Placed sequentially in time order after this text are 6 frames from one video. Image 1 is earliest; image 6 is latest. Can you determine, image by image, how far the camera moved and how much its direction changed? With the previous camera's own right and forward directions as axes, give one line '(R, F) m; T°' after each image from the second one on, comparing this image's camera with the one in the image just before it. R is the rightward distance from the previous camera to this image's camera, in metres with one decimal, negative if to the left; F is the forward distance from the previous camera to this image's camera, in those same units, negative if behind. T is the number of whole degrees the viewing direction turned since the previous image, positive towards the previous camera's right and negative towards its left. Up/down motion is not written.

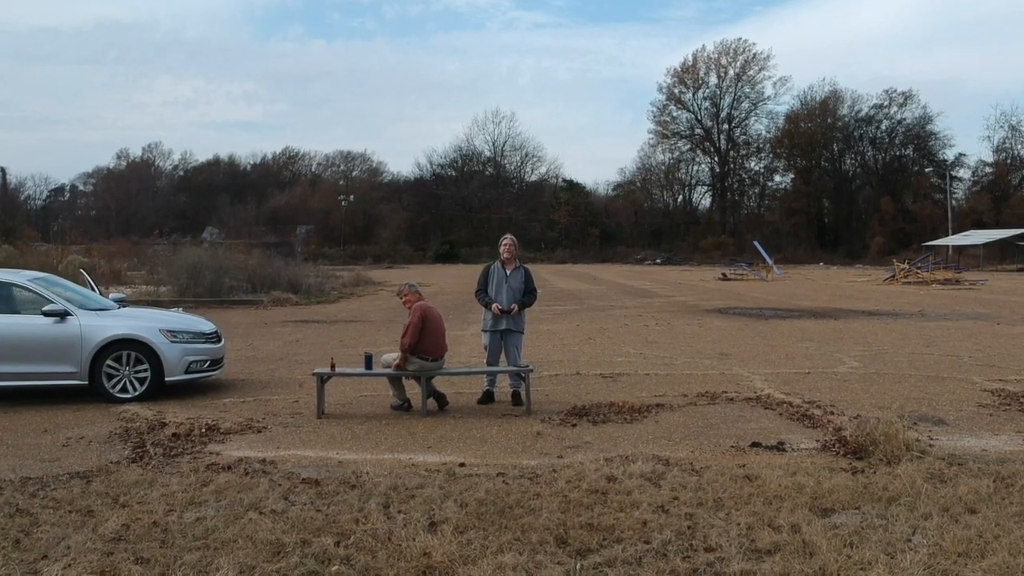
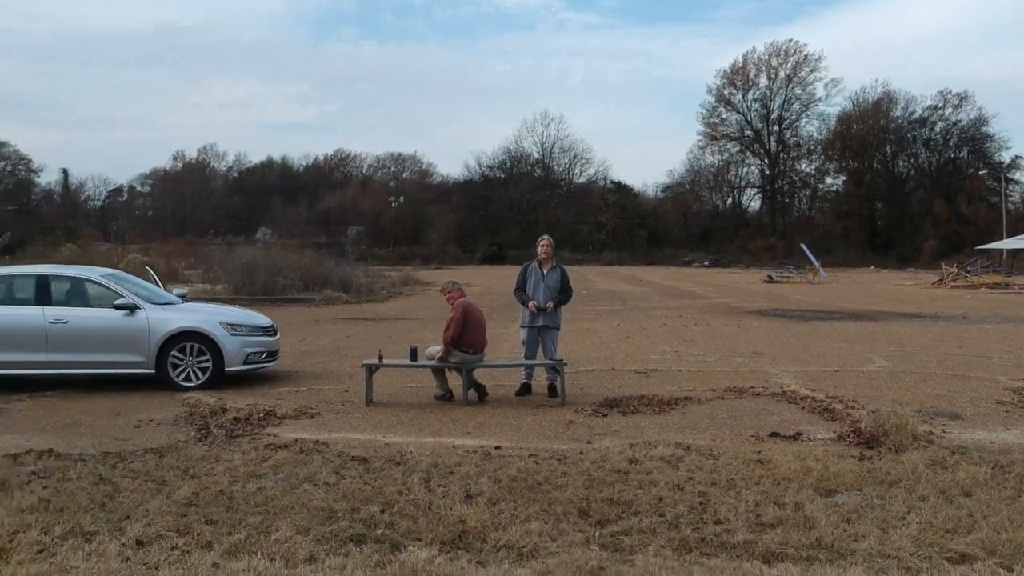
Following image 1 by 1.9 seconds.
(+0.1, -0.6) m; -3°
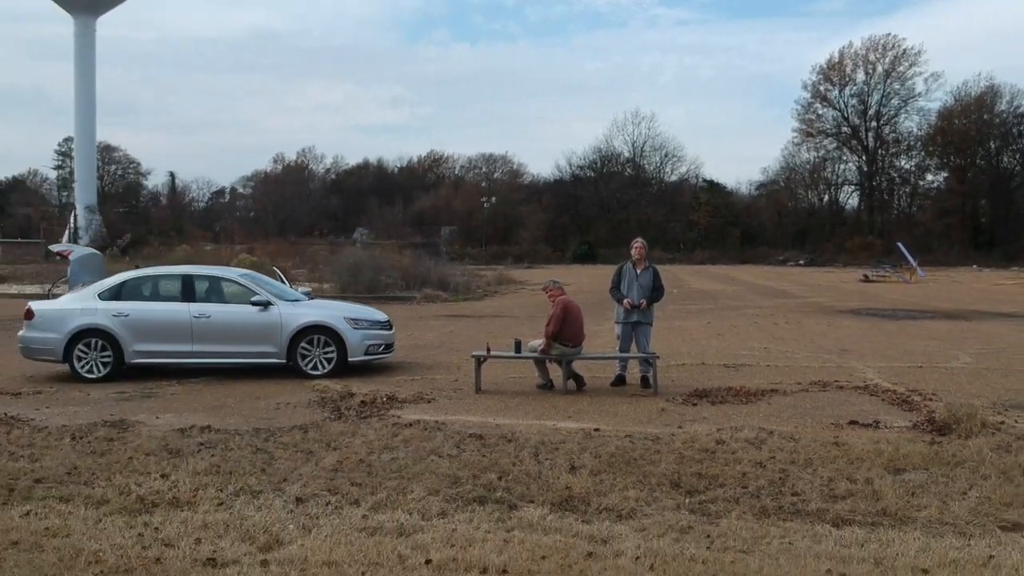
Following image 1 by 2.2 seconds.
(-0.1, -0.9) m; -5°
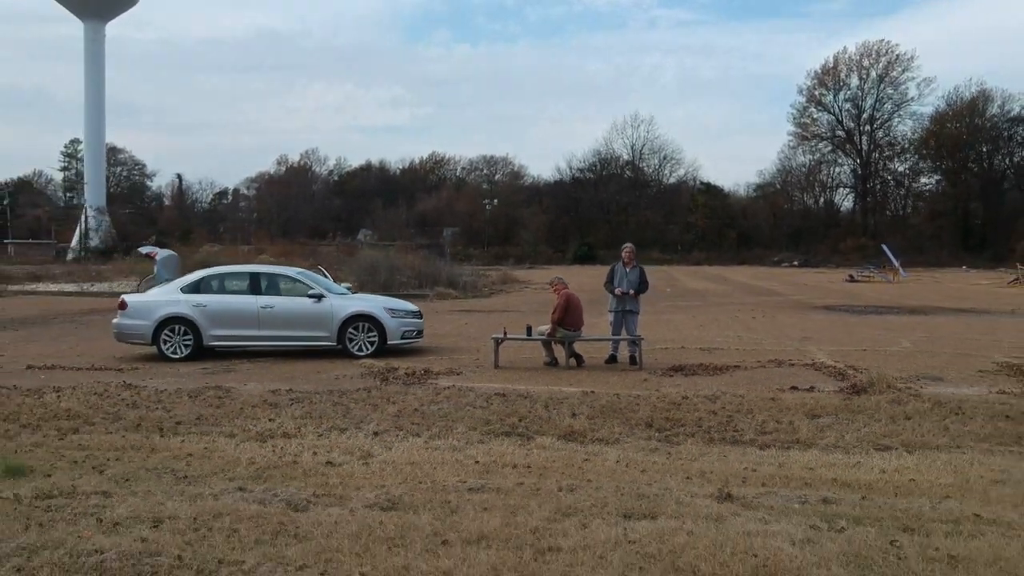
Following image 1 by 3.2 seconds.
(-0.2, -2.3) m; 0°
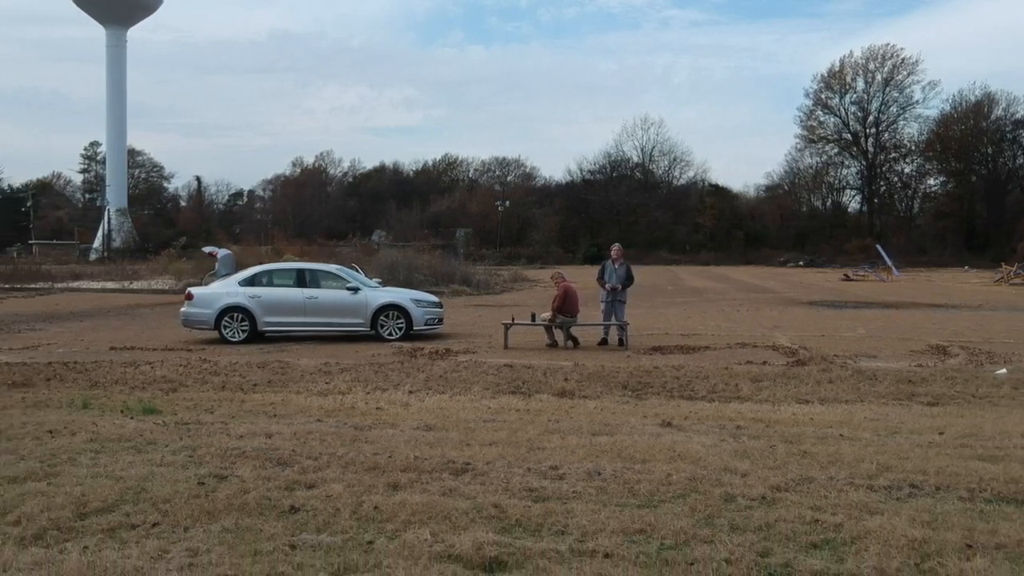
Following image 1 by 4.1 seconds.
(+0.1, -2.4) m; -1°
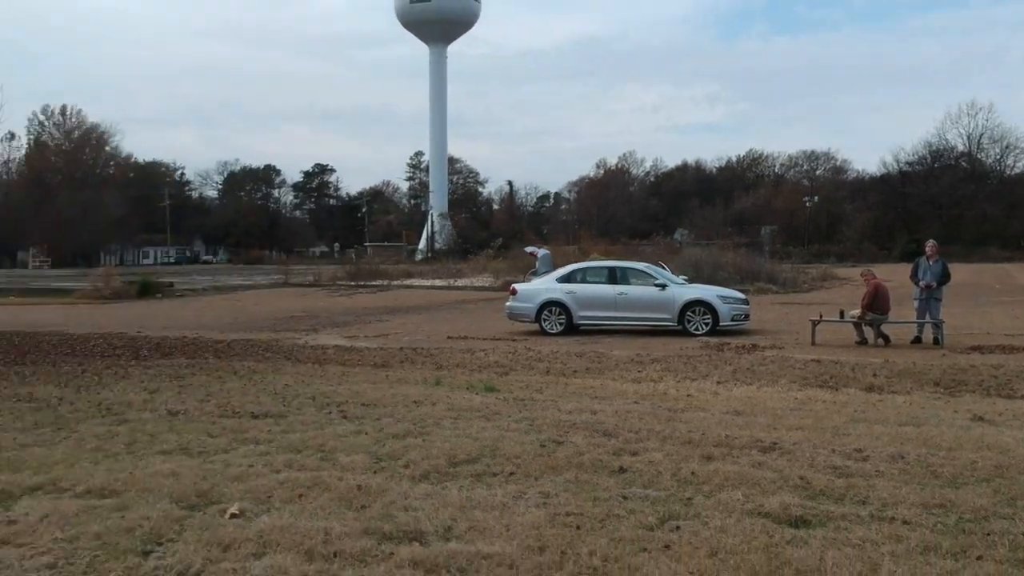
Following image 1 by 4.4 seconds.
(0.0, -0.9) m; -17°
